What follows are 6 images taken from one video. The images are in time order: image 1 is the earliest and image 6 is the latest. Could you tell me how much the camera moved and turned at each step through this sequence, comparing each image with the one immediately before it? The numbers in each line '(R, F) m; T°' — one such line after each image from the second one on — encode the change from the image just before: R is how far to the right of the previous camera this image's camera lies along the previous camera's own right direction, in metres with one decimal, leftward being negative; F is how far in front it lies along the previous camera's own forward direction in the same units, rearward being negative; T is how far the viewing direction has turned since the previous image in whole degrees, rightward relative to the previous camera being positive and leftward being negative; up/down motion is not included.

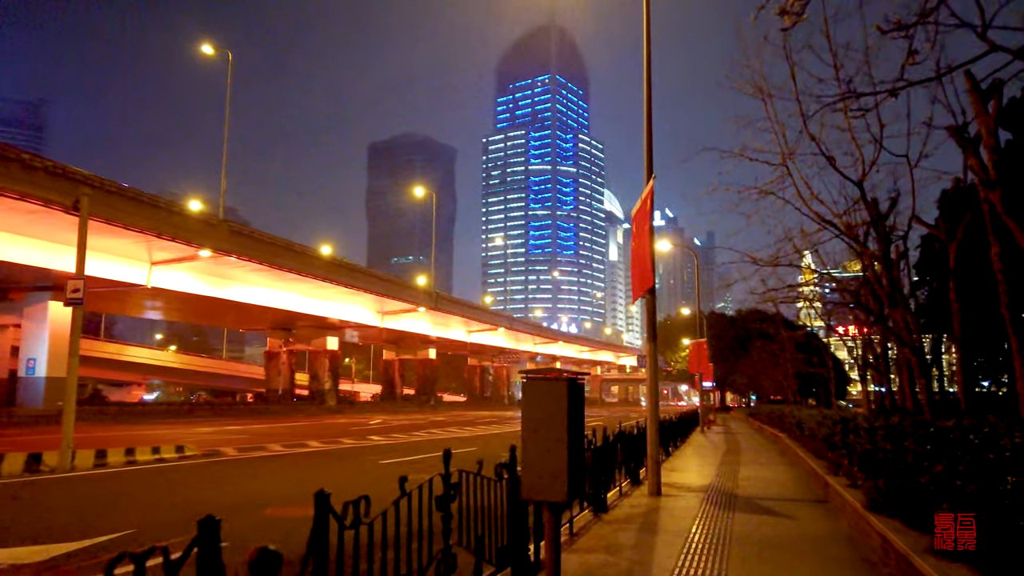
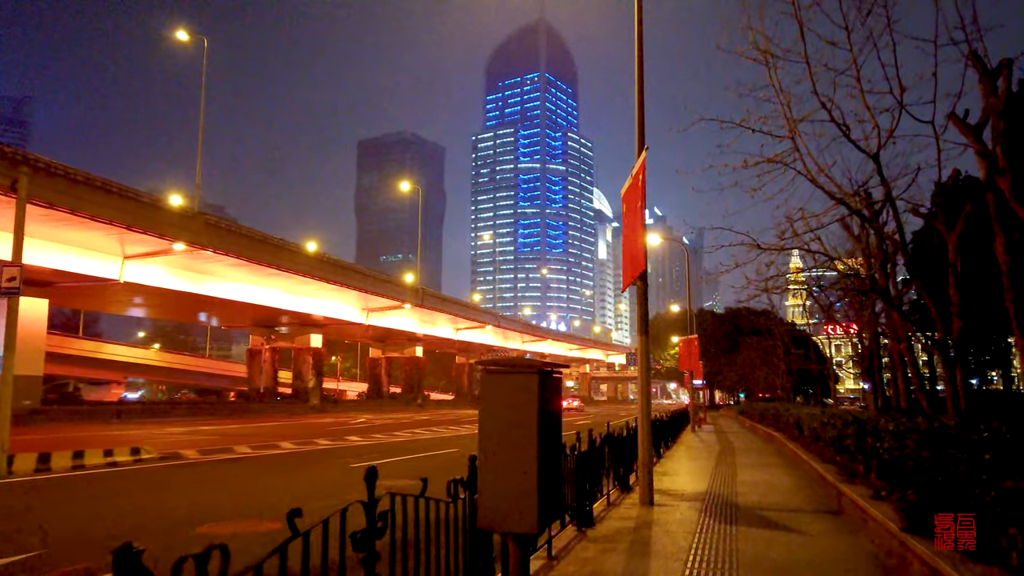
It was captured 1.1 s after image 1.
(+0.2, +1.0) m; +1°
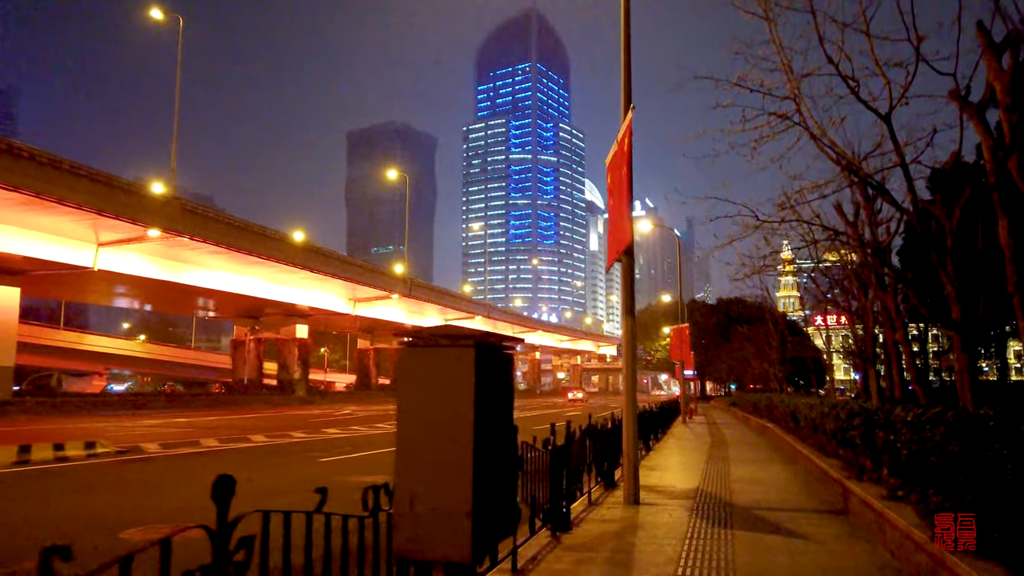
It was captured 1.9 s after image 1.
(+0.2, +0.9) m; +1°
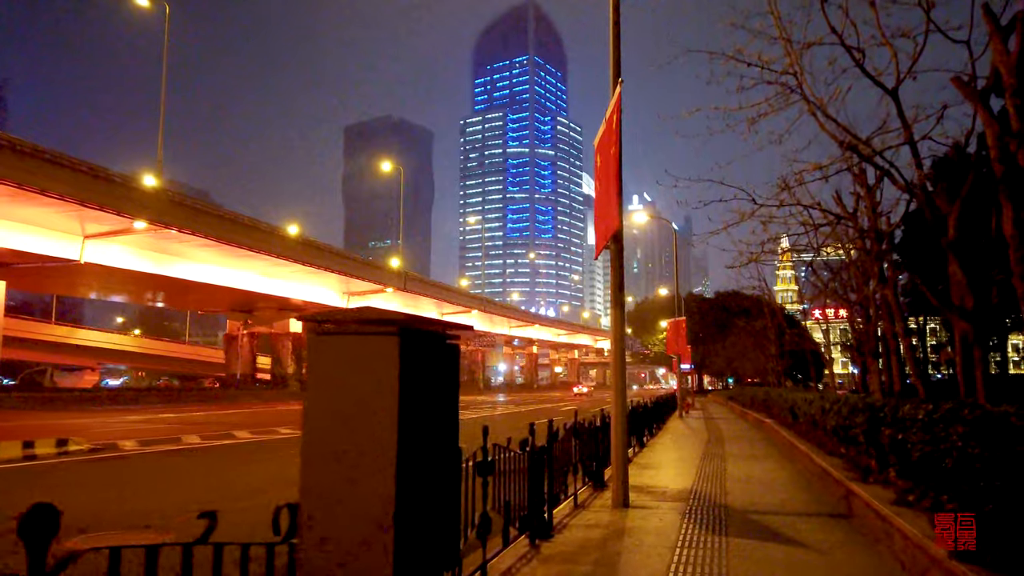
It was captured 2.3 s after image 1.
(+0.2, +0.5) m; 0°
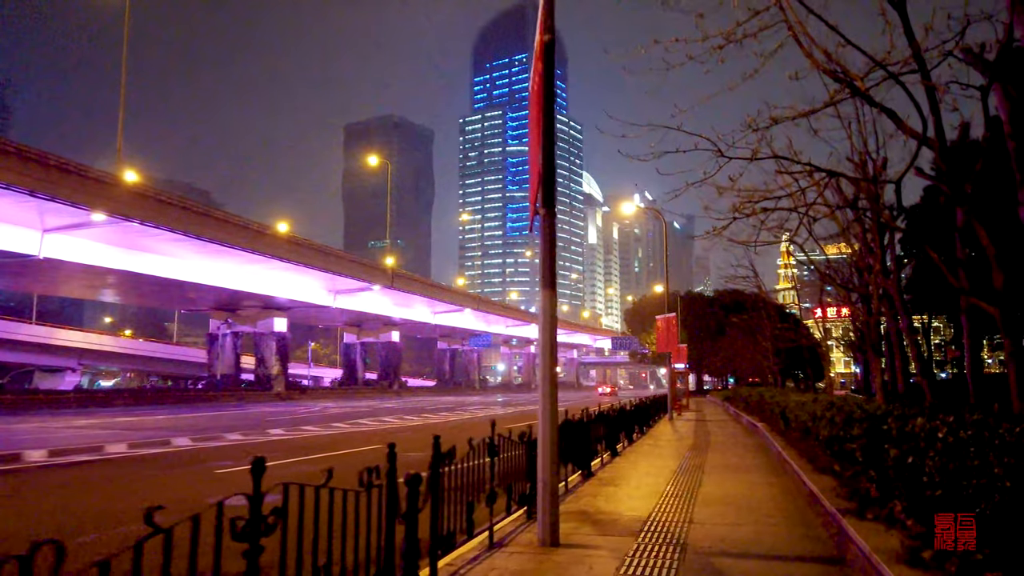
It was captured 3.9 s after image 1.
(+0.8, +1.7) m; 0°
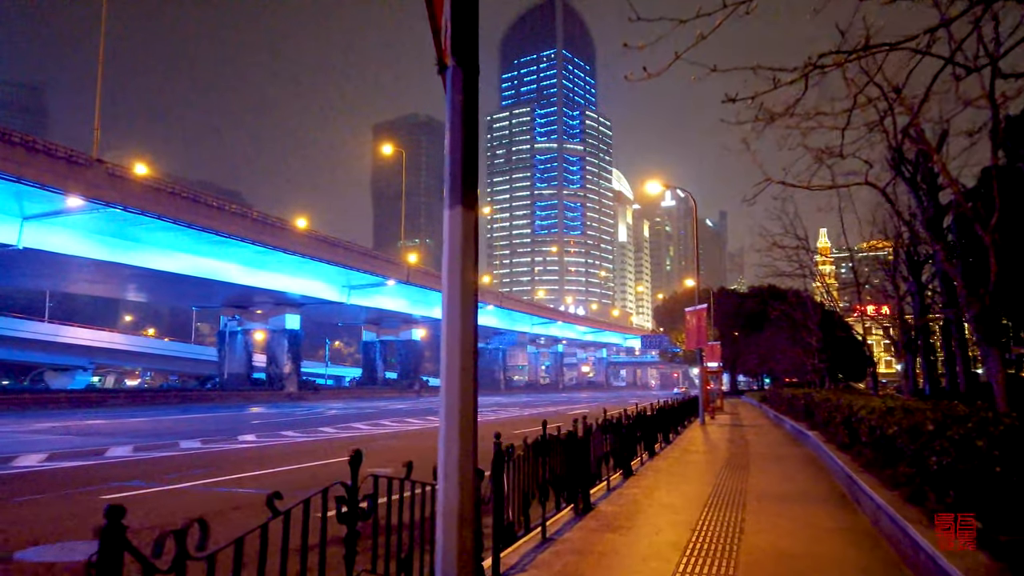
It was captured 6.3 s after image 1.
(+0.6, +2.8) m; -2°
